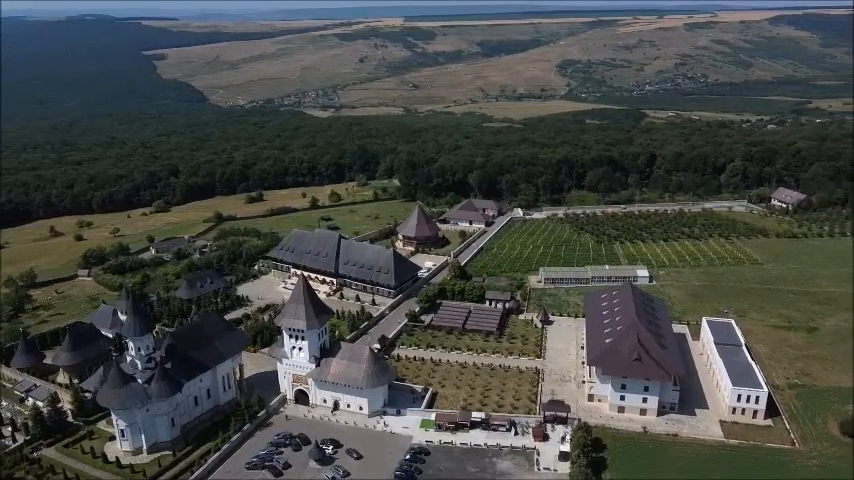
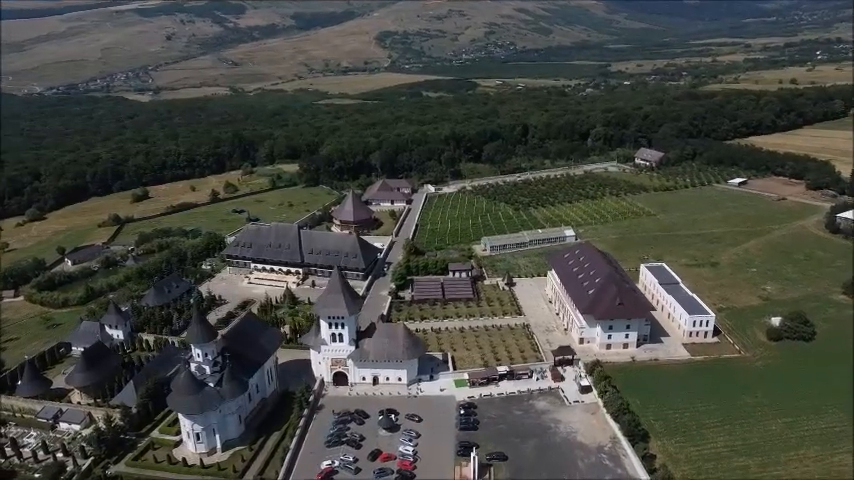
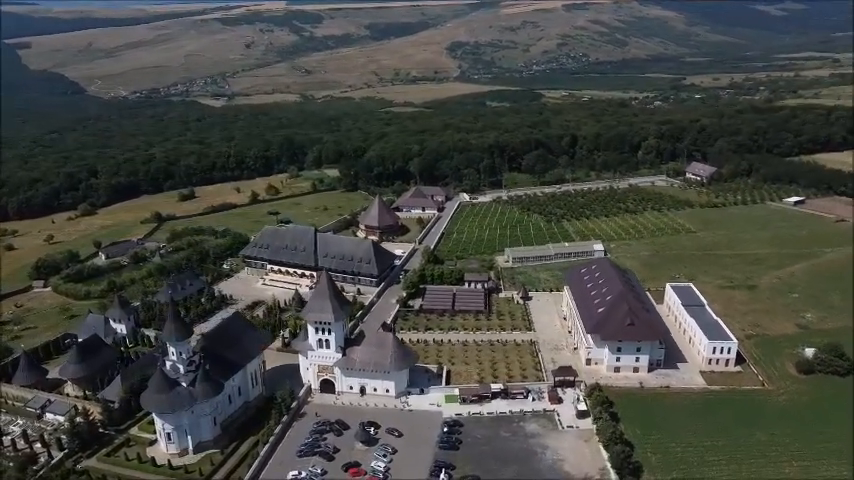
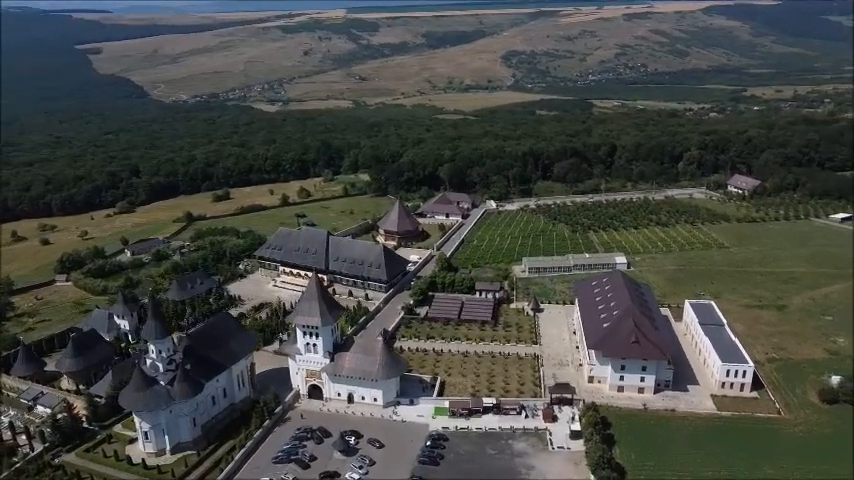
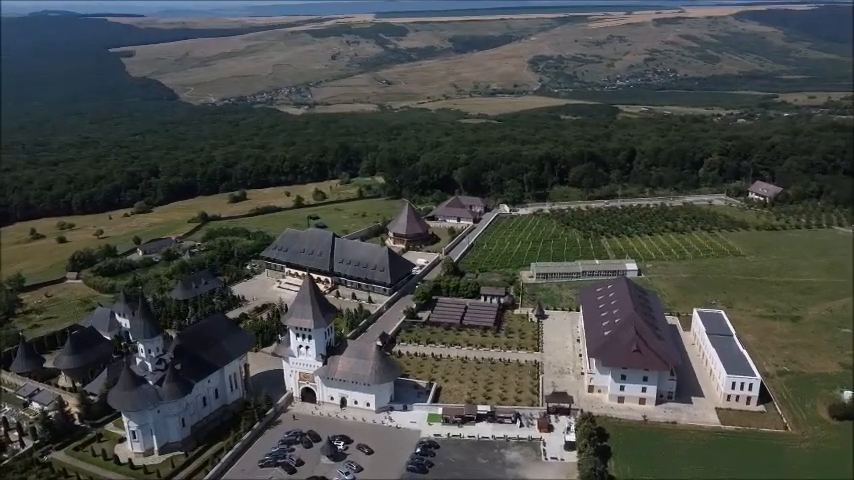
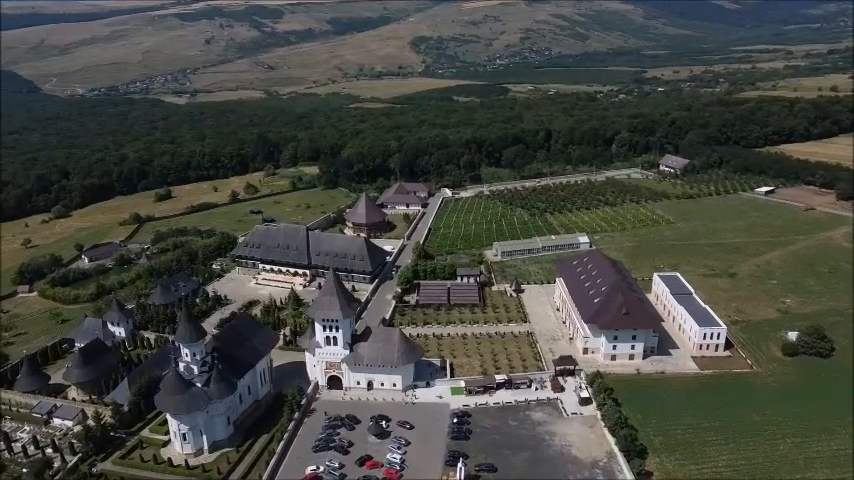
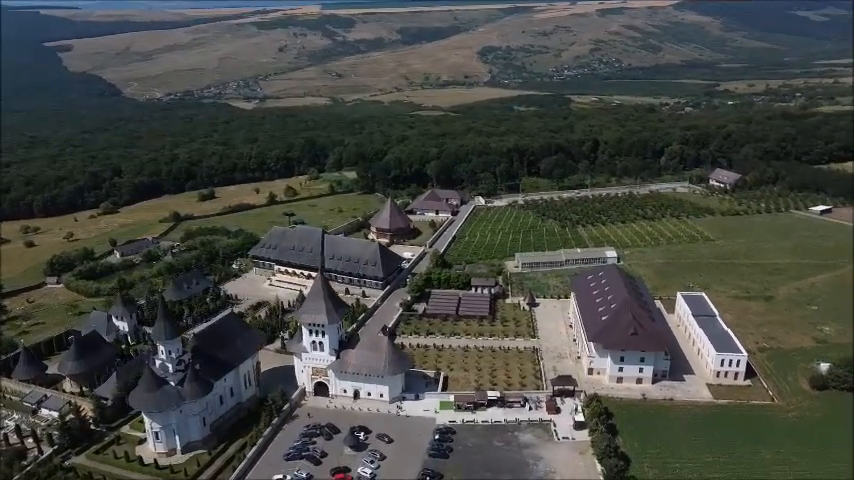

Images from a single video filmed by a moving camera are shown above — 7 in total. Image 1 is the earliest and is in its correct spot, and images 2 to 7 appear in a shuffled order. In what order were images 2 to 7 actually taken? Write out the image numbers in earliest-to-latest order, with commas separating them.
5, 4, 7, 3, 6, 2
